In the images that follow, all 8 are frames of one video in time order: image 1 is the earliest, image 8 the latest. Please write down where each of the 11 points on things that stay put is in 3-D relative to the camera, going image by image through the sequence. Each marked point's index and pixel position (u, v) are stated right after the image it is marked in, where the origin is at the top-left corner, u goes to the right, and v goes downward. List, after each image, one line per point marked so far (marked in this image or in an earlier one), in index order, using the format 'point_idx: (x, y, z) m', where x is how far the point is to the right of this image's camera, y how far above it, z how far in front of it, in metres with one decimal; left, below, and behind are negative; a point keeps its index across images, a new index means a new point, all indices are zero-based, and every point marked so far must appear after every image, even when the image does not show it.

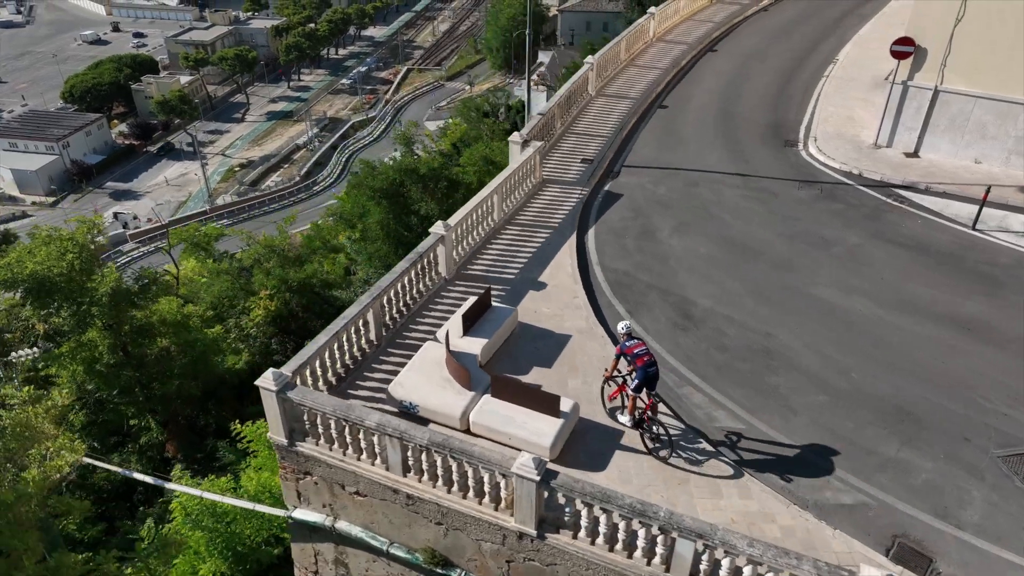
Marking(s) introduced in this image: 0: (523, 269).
0: (+0.2, +0.3, +10.7) m
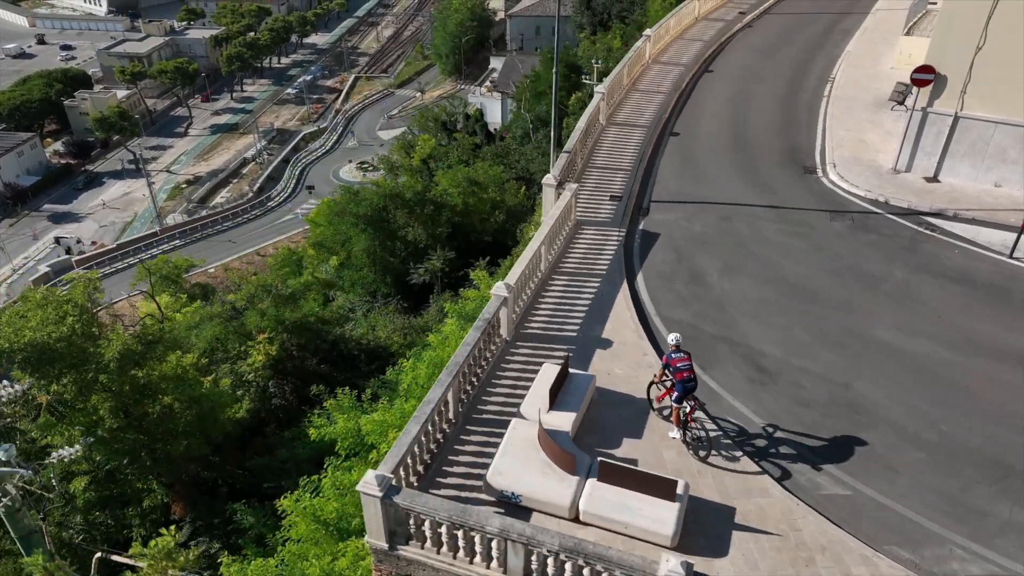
0: (+1.0, -0.5, +10.4) m
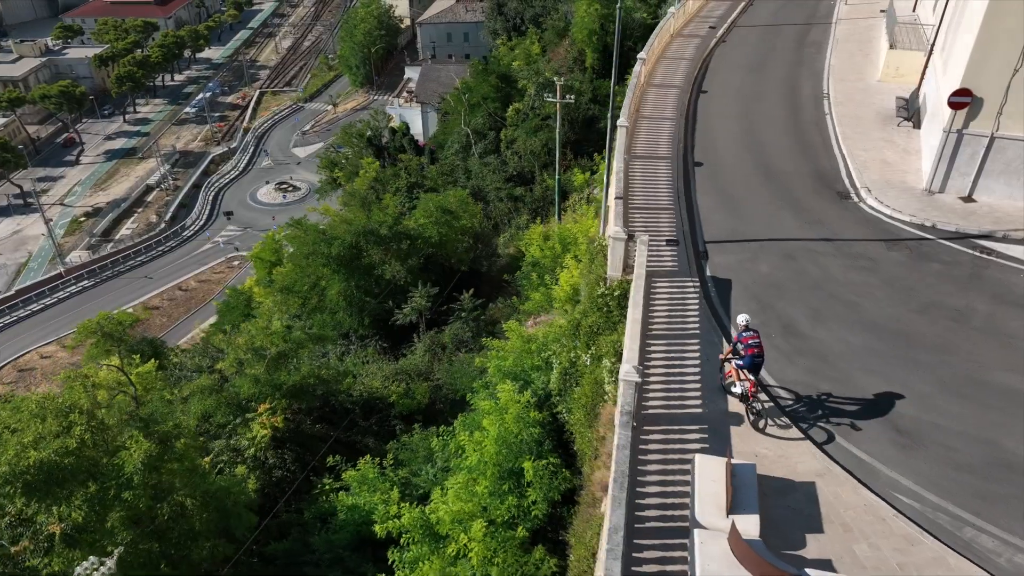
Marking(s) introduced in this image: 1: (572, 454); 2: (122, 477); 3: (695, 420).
0: (+2.6, -1.4, +9.6) m
1: (+1.1, -3.0, +12.7) m
2: (-6.5, -3.2, +11.7) m
3: (+2.3, -1.7, +9.2) m
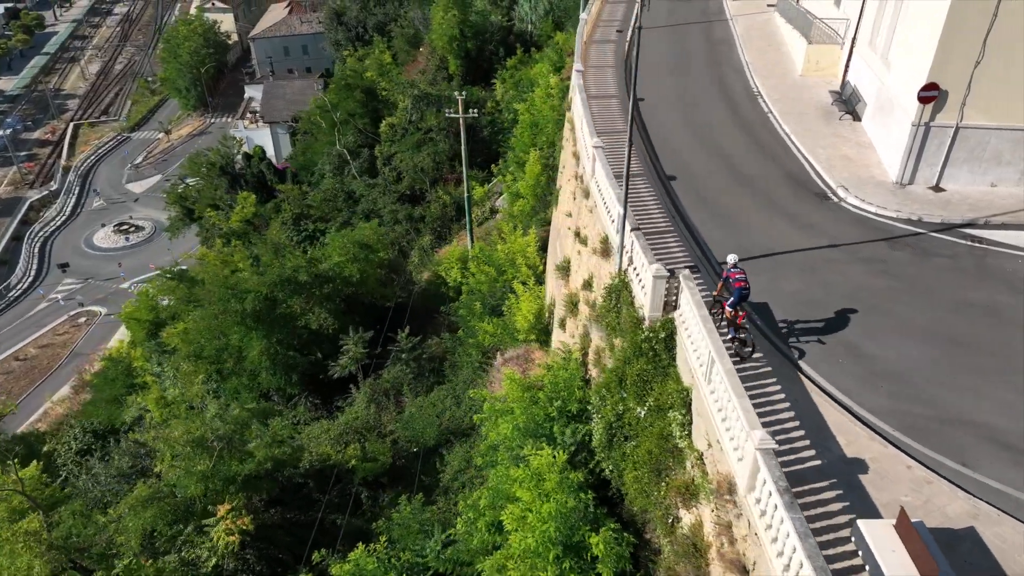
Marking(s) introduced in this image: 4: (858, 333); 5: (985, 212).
0: (+3.7, -1.9, +8.9) m
1: (+1.9, -3.7, +11.6) m
2: (-5.3, -4.8, +9.2) m
3: (+3.6, -2.2, +8.4) m
4: (+5.3, -0.7, +10.9) m
5: (+9.2, +1.5, +13.8) m
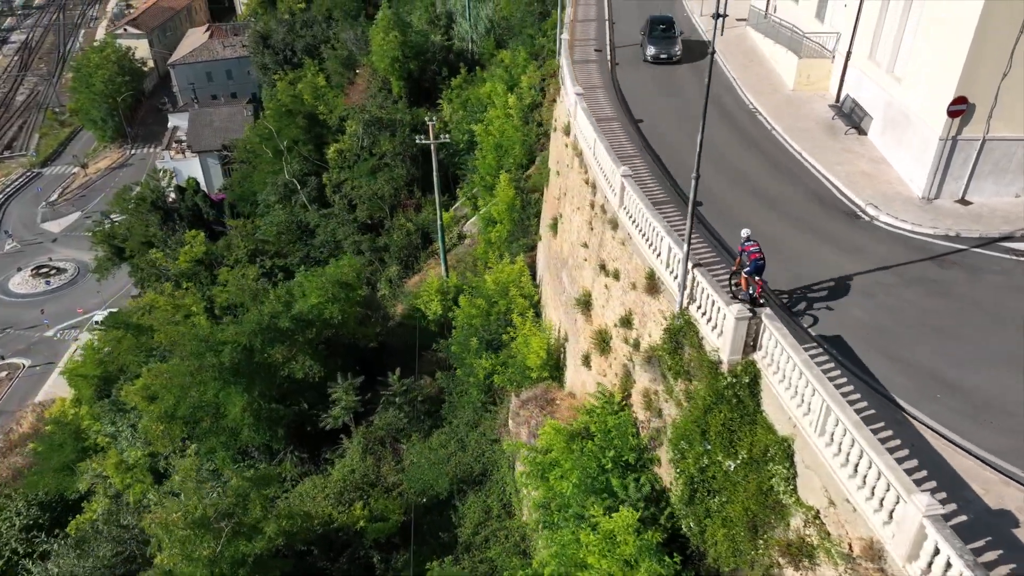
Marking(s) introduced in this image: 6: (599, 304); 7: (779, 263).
0: (+5.0, -2.4, +8.2) m
1: (+3.0, -4.3, +10.7) m
2: (-3.8, -5.8, +7.6) m
3: (+5.0, -2.6, +7.7) m
4: (+6.3, -1.1, +10.4) m
5: (+9.8, +1.2, +13.7) m
6: (+1.9, -0.4, +15.5) m
7: (+4.9, +0.5, +13.0) m
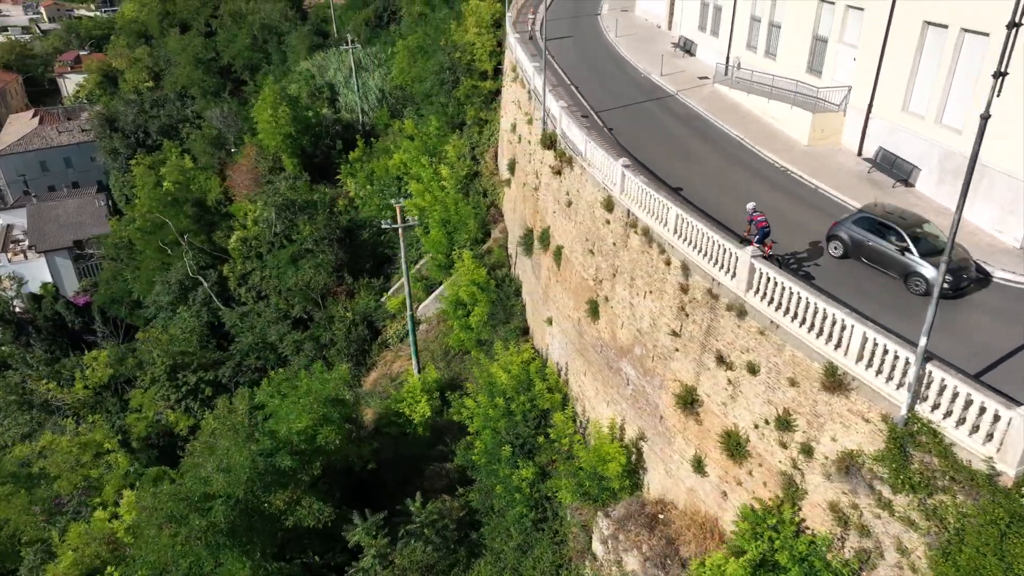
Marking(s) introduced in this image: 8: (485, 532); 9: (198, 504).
0: (+8.5, -3.2, +6.9) m
1: (+6.3, -5.5, +8.8) m
2: (+0.4, -7.5, +4.4) m
3: (+8.6, -3.4, +6.4) m
4: (+9.2, -2.0, +9.4) m
5: (+11.7, +0.4, +13.5) m
6: (+3.9, -2.2, +13.5) m
7: (+7.1, -0.8, +11.8) m
8: (-0.7, -6.4, +18.7) m
9: (-7.5, -5.1, +16.6) m
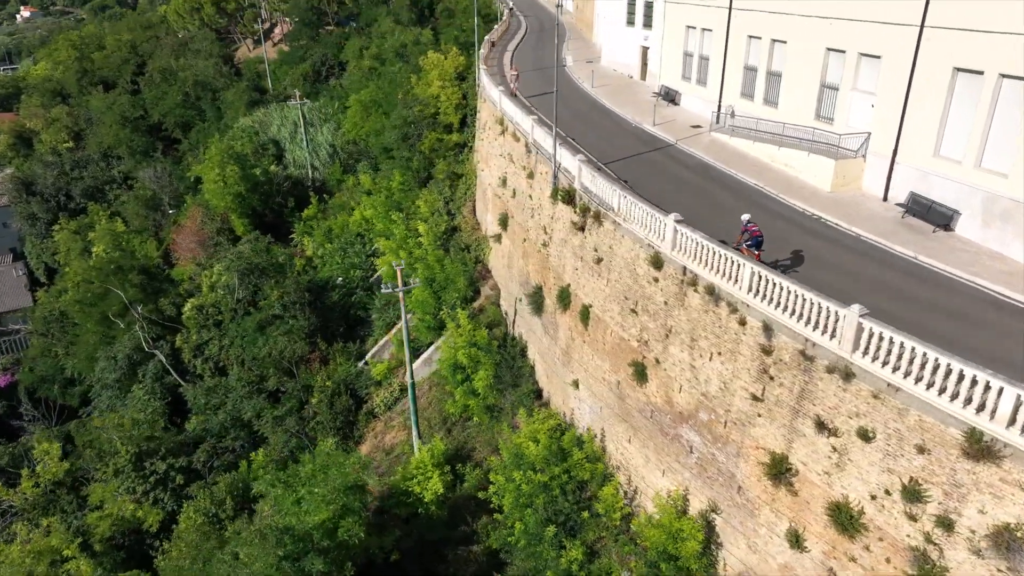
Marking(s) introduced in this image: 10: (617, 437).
0: (+10.7, -3.6, +6.4) m
1: (+8.4, -6.1, +8.0) m
2: (+3.1, -8.0, +2.8) m
3: (+10.8, -3.8, +5.9) m
4: (+11.1, -2.5, +9.1) m
5: (+13.0, -0.3, +13.5) m
6: (+5.4, -3.2, +12.6) m
7: (+8.7, -1.6, +11.3) m
8: (+0.5, -8.0, +17.0) m
9: (-6.1, -6.9, +14.3) m
10: (+2.7, -3.8, +18.4) m
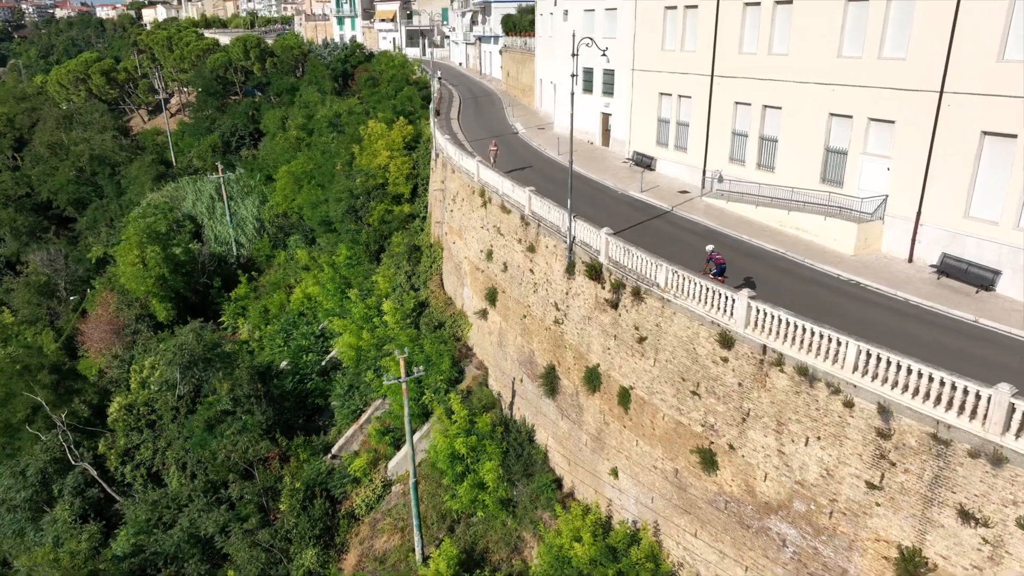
0: (+13.4, -4.0, +6.3) m
1: (+11.2, -6.8, +7.2) m
2: (+6.7, -8.5, +1.2) m
3: (+13.7, -4.2, +5.7) m
4: (+13.4, -3.2, +9.0) m
5: (+14.5, -1.3, +13.8) m
6: (+7.3, -4.5, +11.6) m
7: (+10.7, -2.6, +10.9) m
8: (+2.2, -9.9, +14.9) m
9: (-4.0, -8.8, +11.3) m
10: (+3.9, -5.7, +16.9) m
